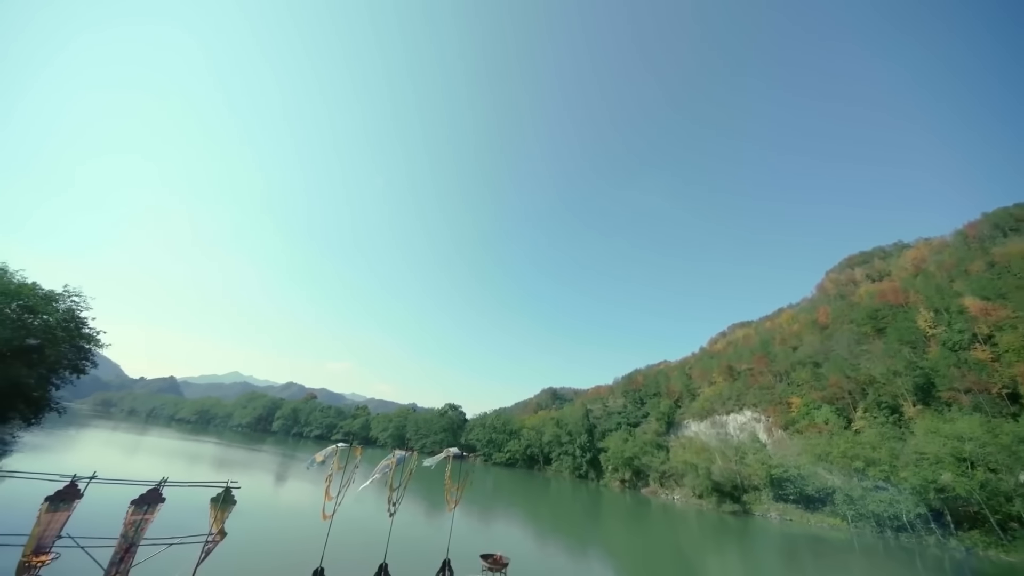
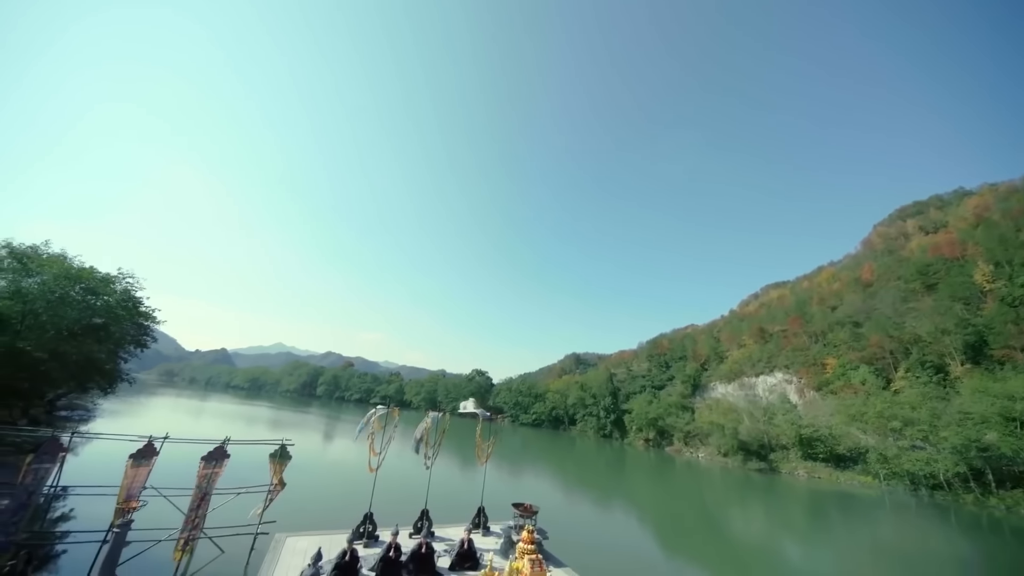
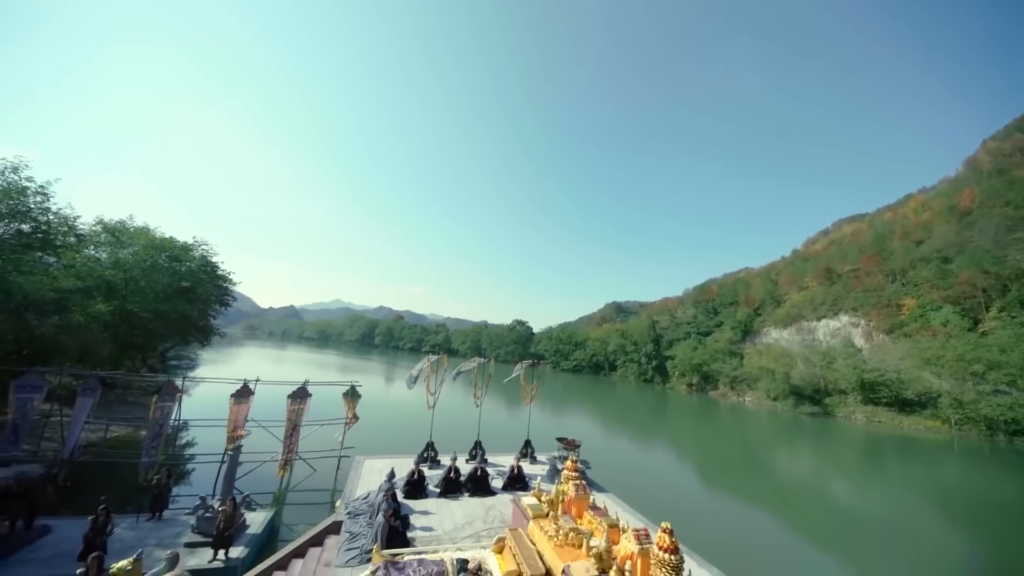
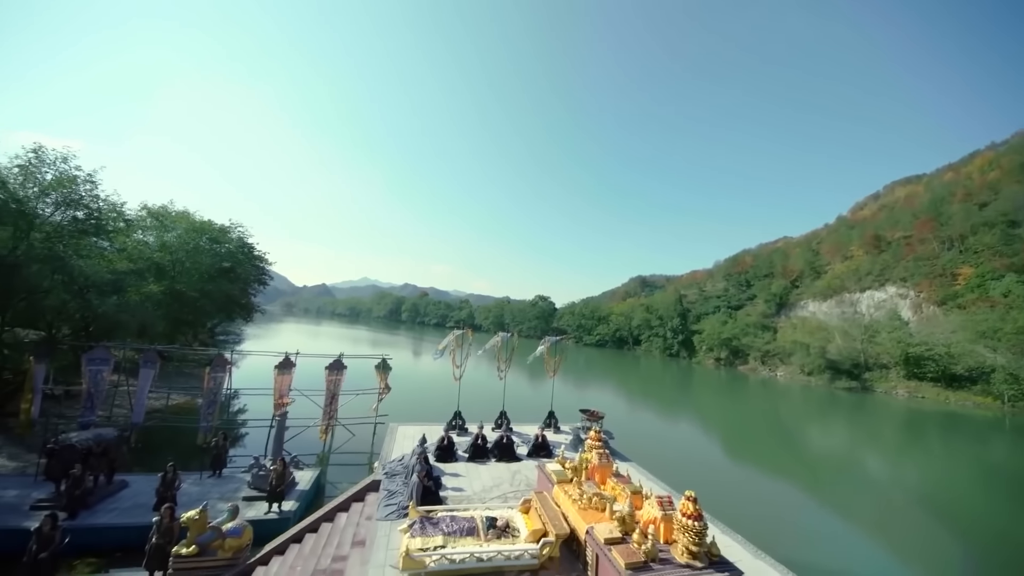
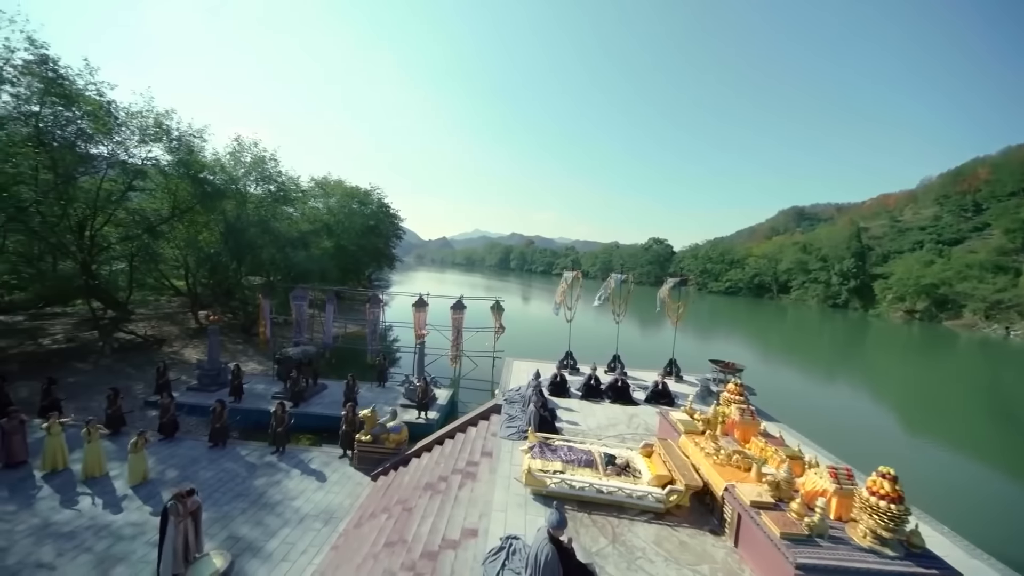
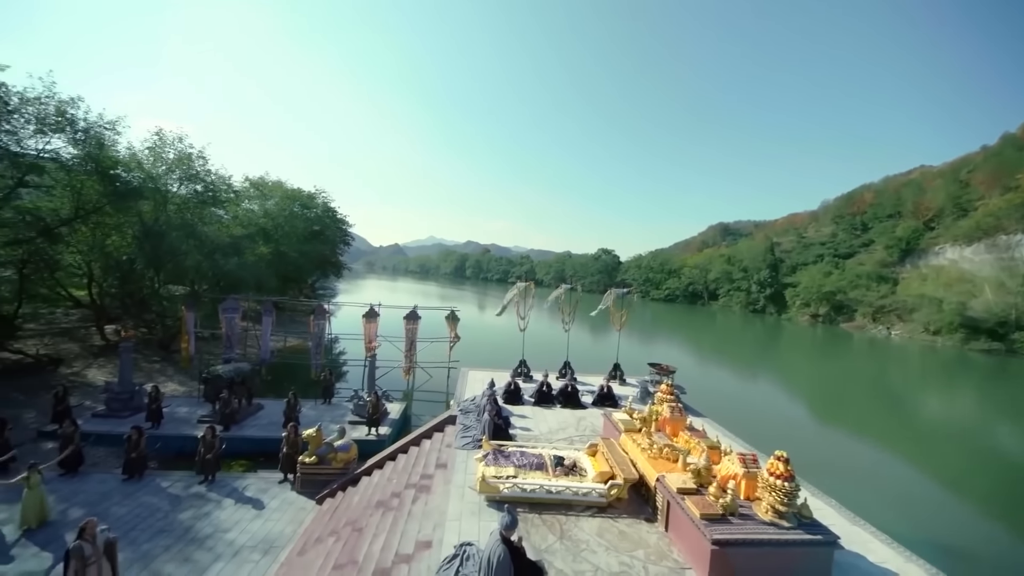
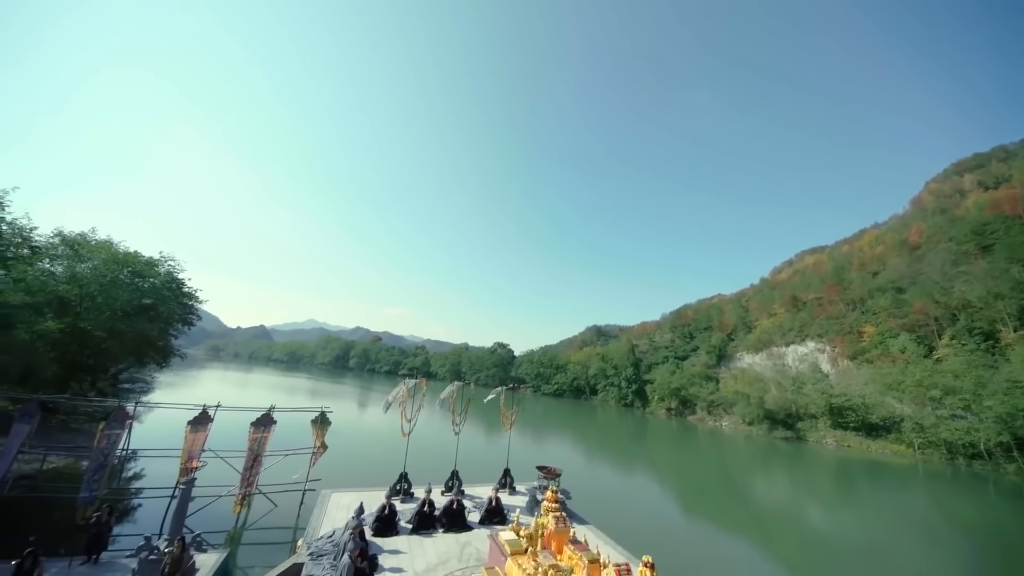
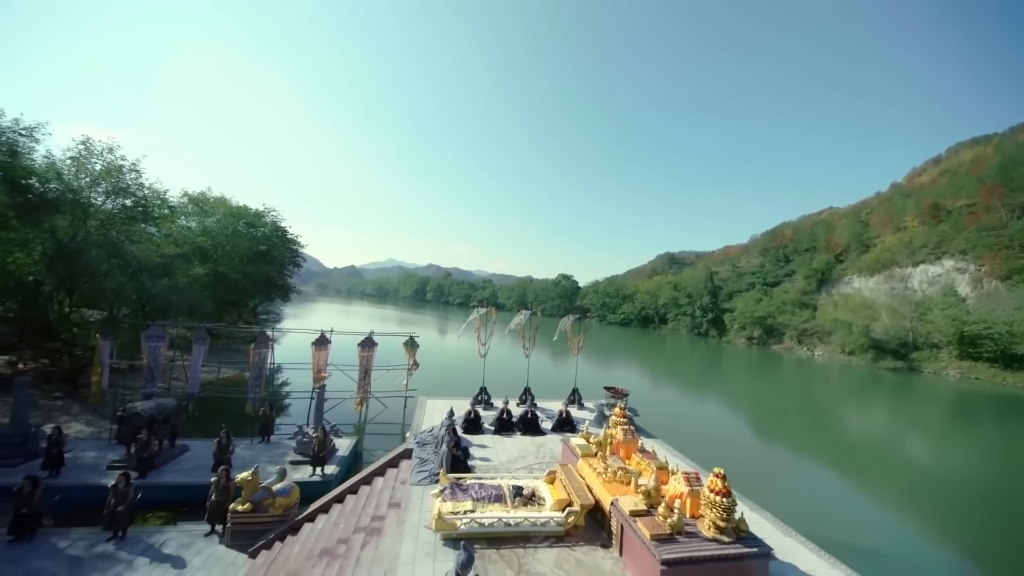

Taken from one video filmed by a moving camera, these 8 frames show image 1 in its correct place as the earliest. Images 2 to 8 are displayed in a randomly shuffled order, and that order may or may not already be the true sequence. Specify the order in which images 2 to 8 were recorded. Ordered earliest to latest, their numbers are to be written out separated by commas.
2, 7, 3, 4, 8, 6, 5
